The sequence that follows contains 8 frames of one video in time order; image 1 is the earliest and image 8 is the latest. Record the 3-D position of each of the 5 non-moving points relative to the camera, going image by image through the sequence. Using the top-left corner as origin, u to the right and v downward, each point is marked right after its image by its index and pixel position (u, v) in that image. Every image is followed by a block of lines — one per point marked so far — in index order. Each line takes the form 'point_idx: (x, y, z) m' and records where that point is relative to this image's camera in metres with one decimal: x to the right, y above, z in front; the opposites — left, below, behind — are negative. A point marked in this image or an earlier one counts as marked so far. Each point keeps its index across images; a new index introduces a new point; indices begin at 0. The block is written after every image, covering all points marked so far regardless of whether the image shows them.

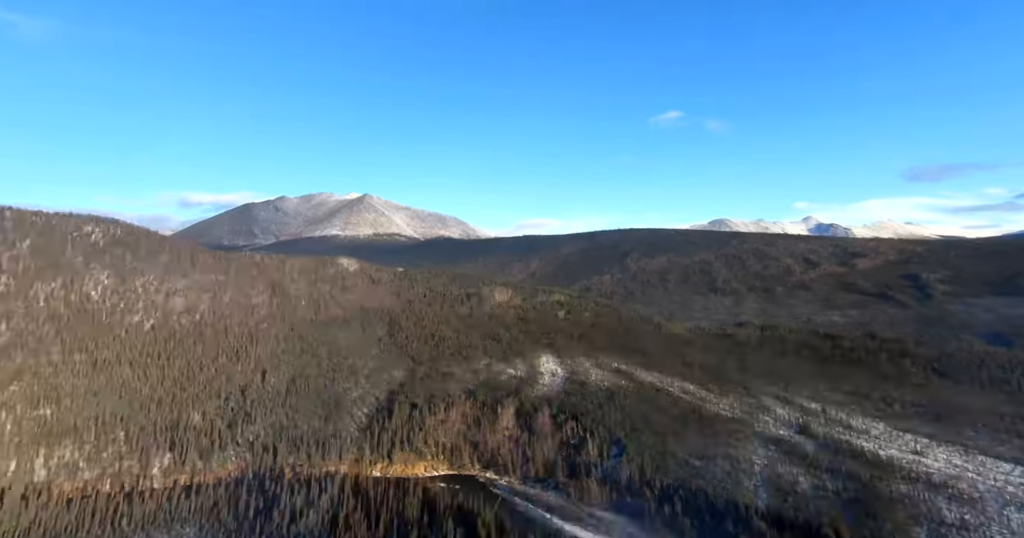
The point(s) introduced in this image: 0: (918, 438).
0: (+11.9, -5.0, +17.1) m
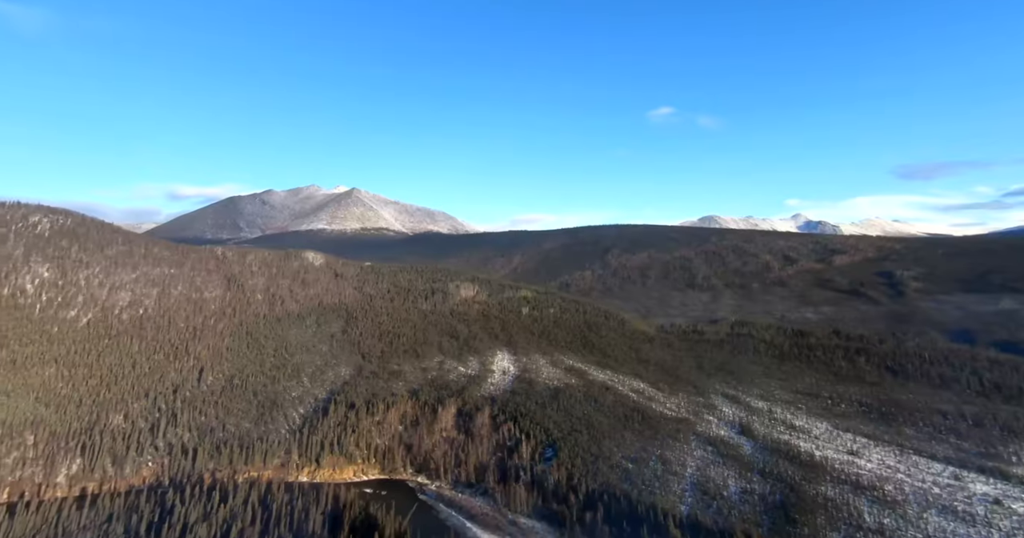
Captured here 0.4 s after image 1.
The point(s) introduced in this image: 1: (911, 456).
0: (+10.1, -4.9, +17.1) m
1: (+10.2, -4.9, +15.0) m
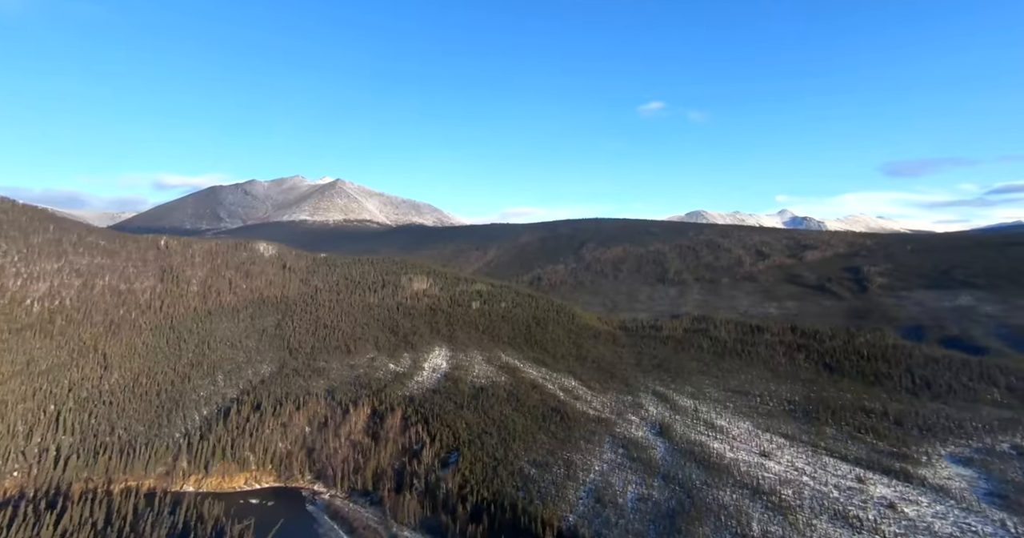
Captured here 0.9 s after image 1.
0: (+7.6, -4.9, +17.0) m
1: (+7.9, -4.9, +14.9) m
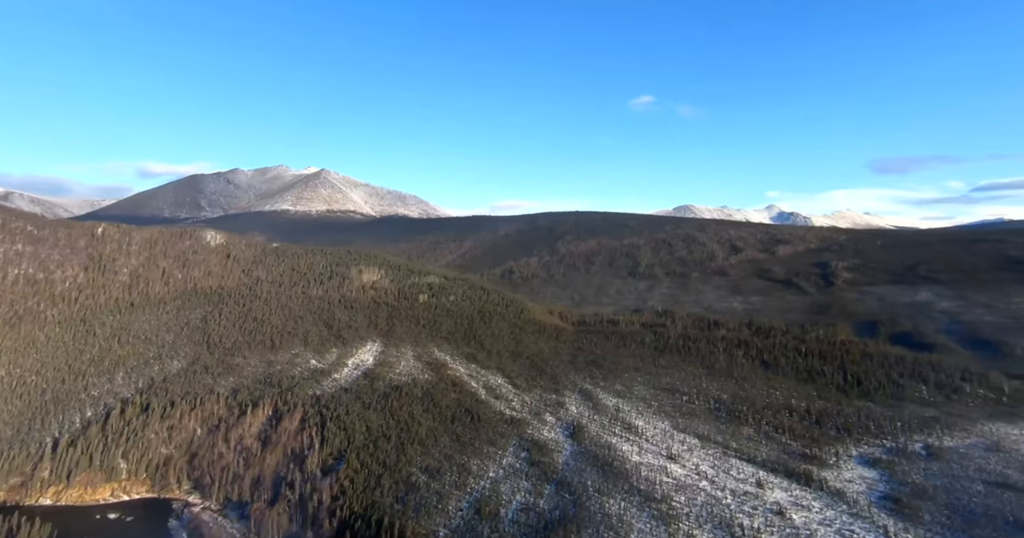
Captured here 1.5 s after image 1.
0: (+5.0, -4.9, +16.7) m
1: (+5.4, -4.9, +14.7) m
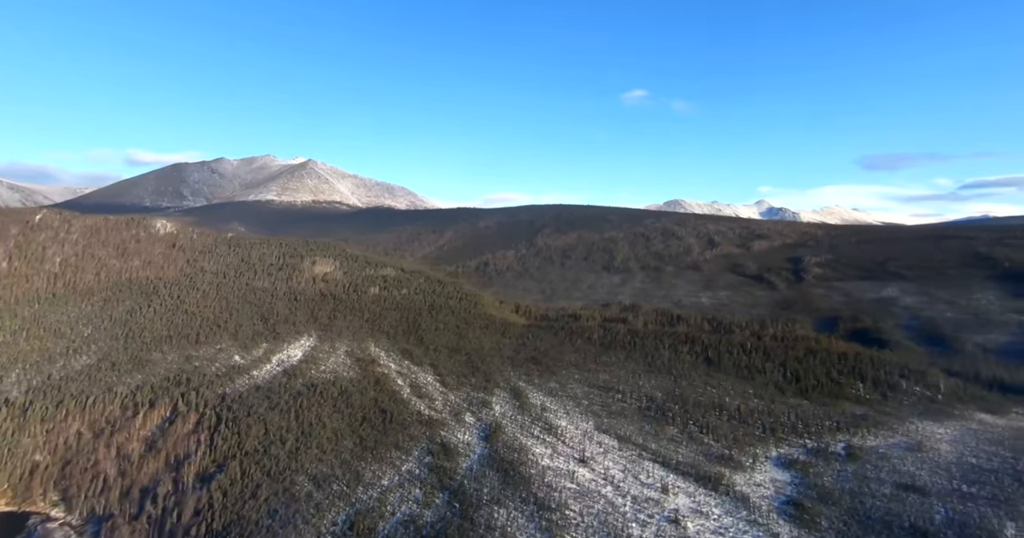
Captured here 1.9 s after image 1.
0: (+2.6, -4.8, +16.3) m
1: (+3.1, -4.8, +14.3) m
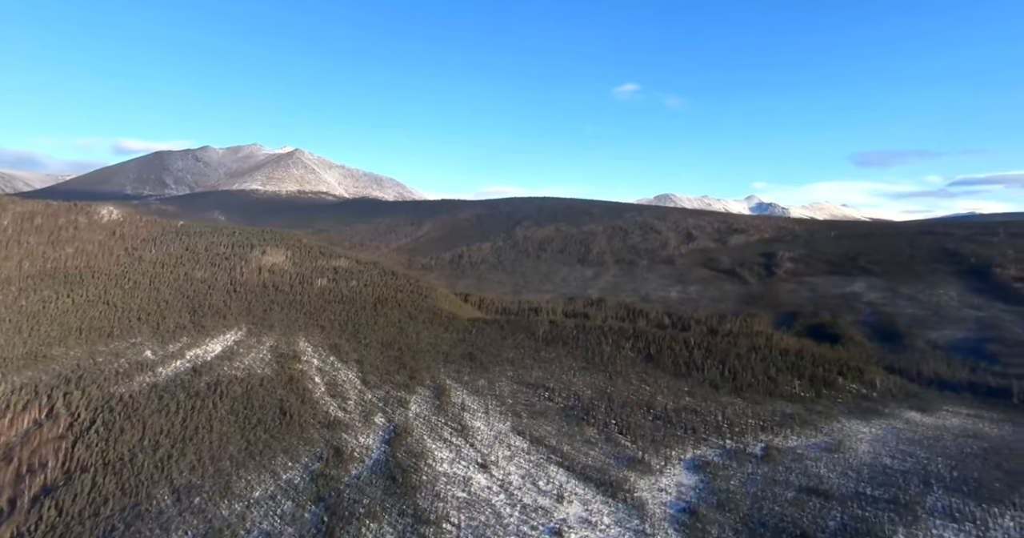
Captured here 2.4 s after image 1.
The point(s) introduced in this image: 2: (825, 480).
0: (+0.2, -4.7, +15.8) m
1: (+0.7, -4.8, +13.8) m
2: (+7.8, -5.2, +14.6) m
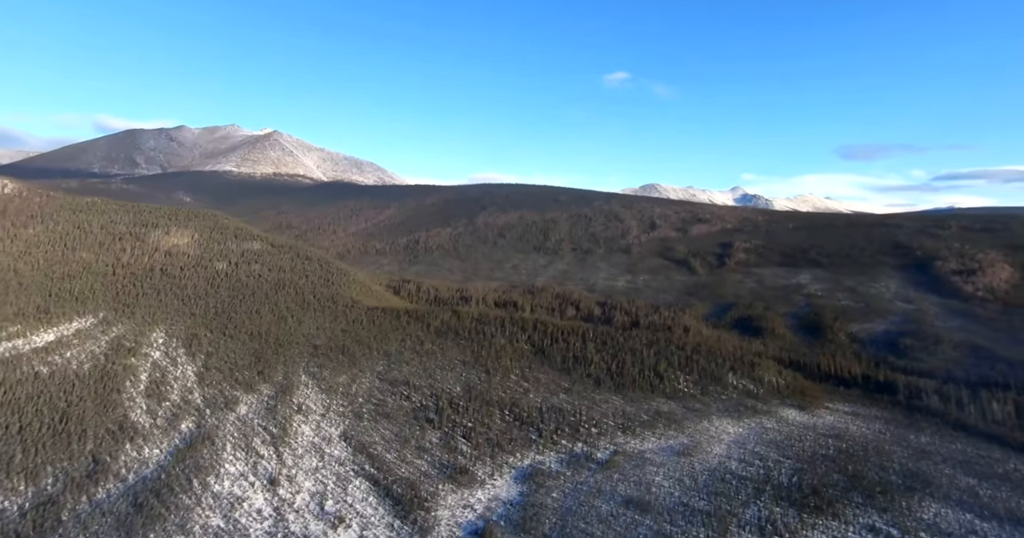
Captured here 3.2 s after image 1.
0: (-4.3, -4.5, +14.5) m
1: (-3.6, -4.6, +12.6) m
2: (+3.4, -5.2, +13.9) m
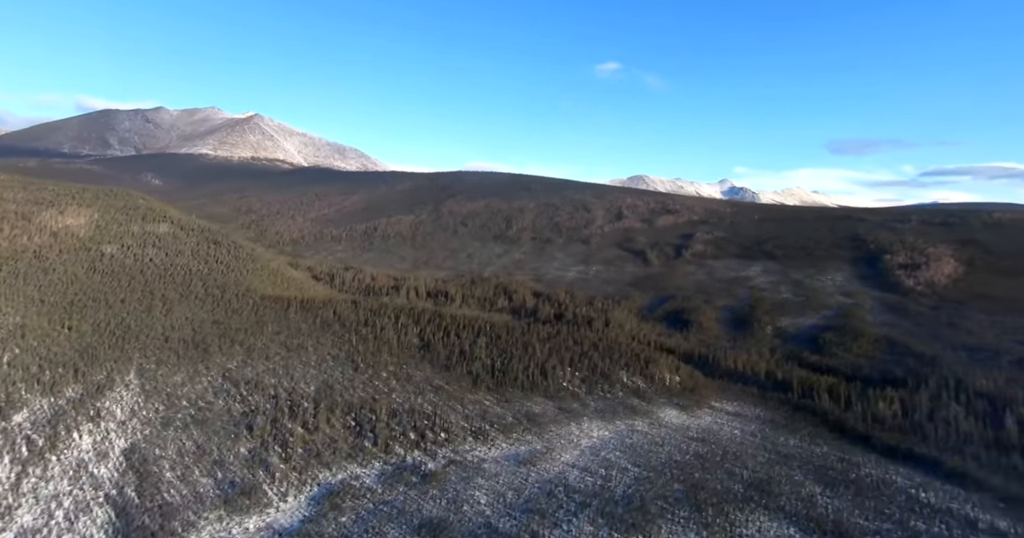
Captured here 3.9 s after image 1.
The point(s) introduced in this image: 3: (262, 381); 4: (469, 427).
0: (-8.7, -4.3, +12.8) m
1: (-7.9, -4.5, +10.9) m
2: (-1.0, -5.2, +12.7) m
3: (-8.3, -3.9, +19.8) m
4: (-1.2, -5.1, +18.8) m
